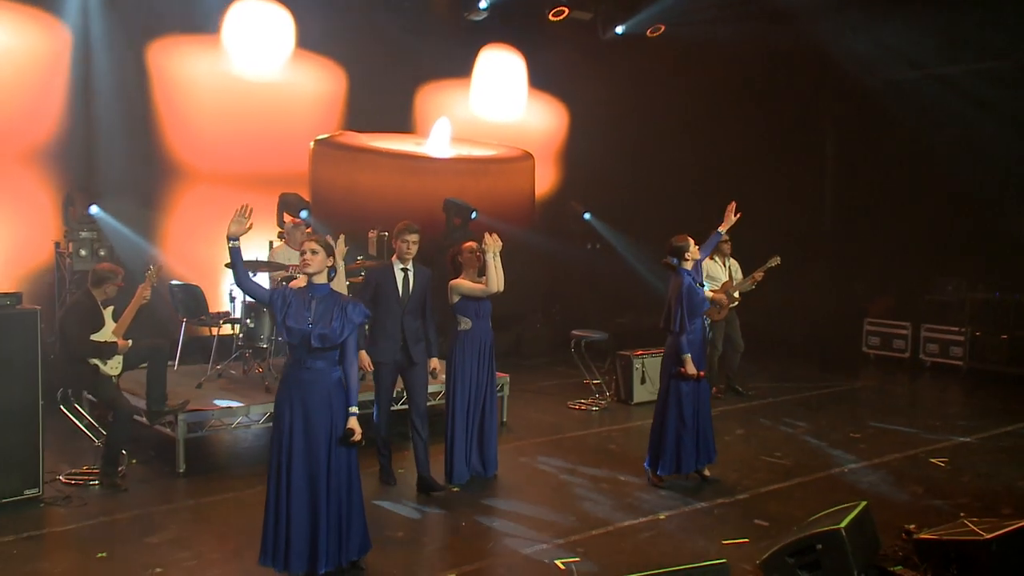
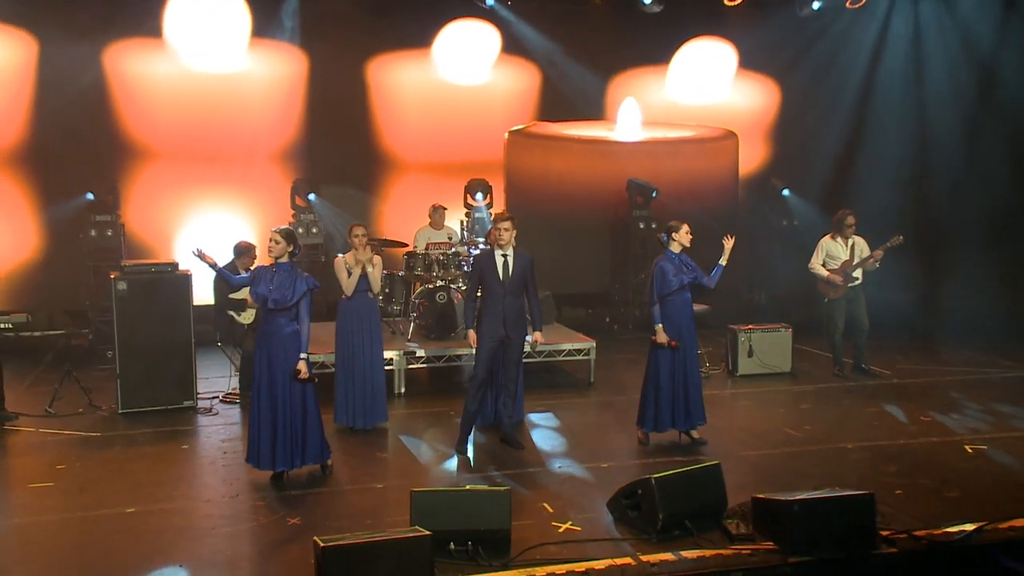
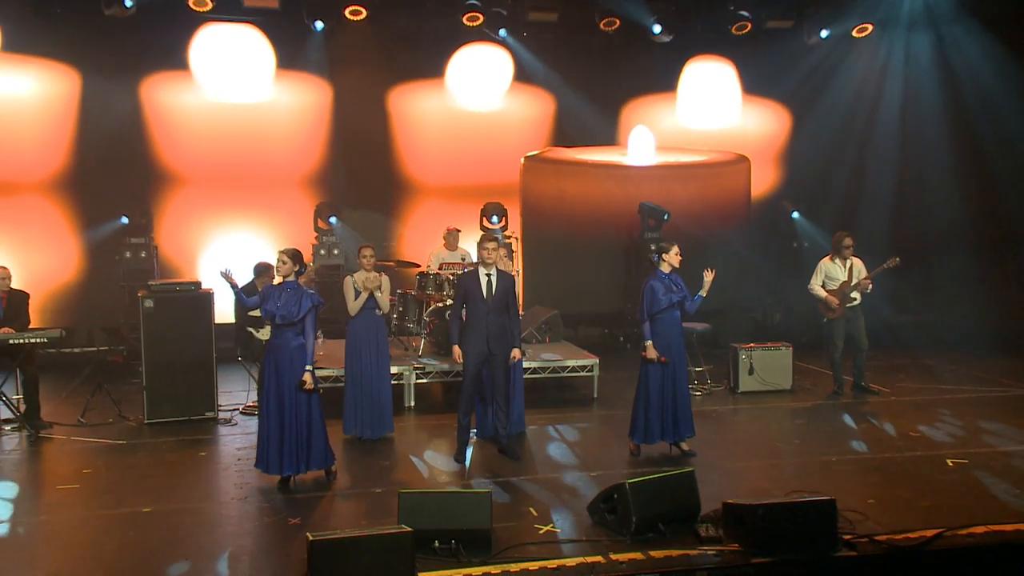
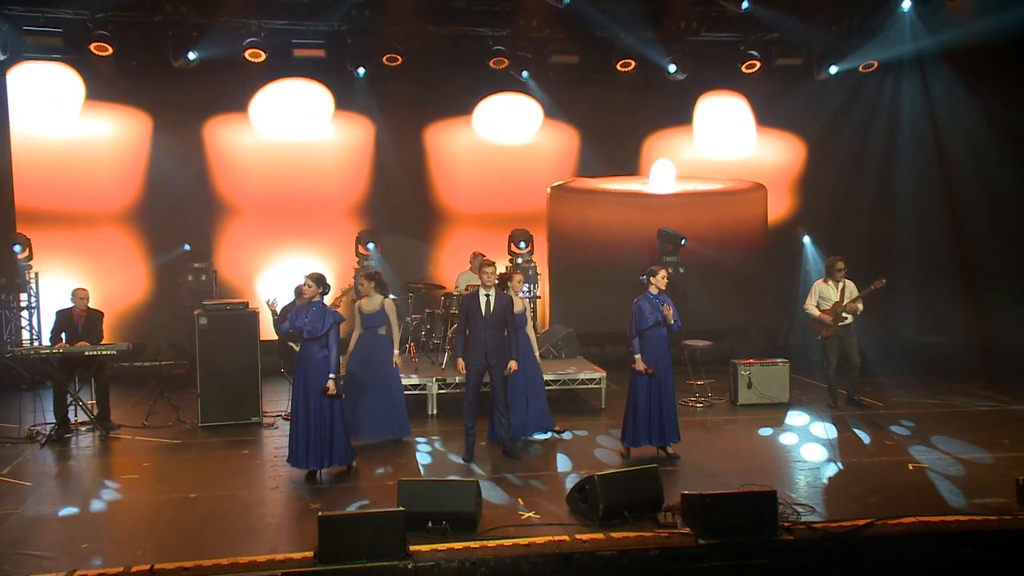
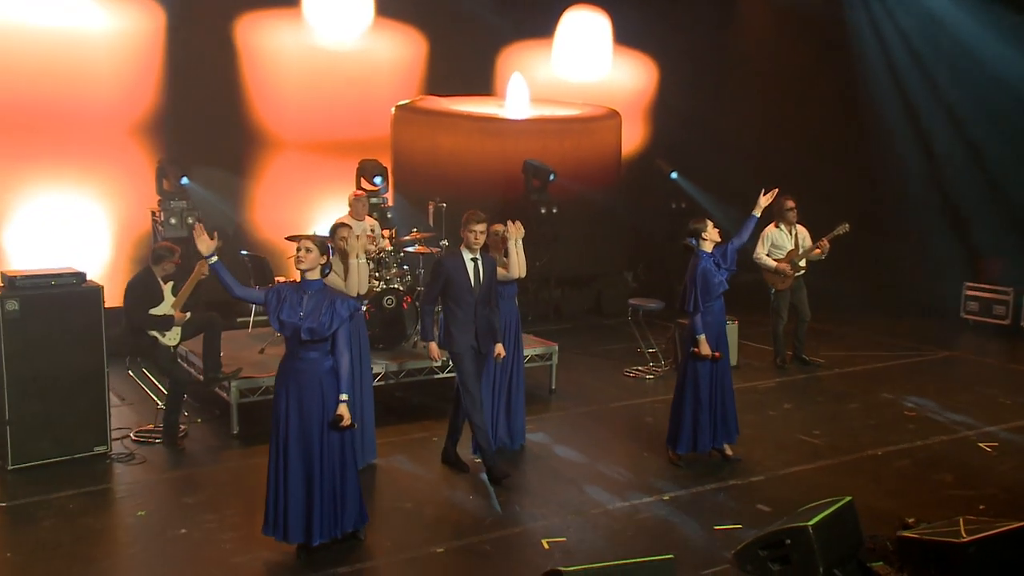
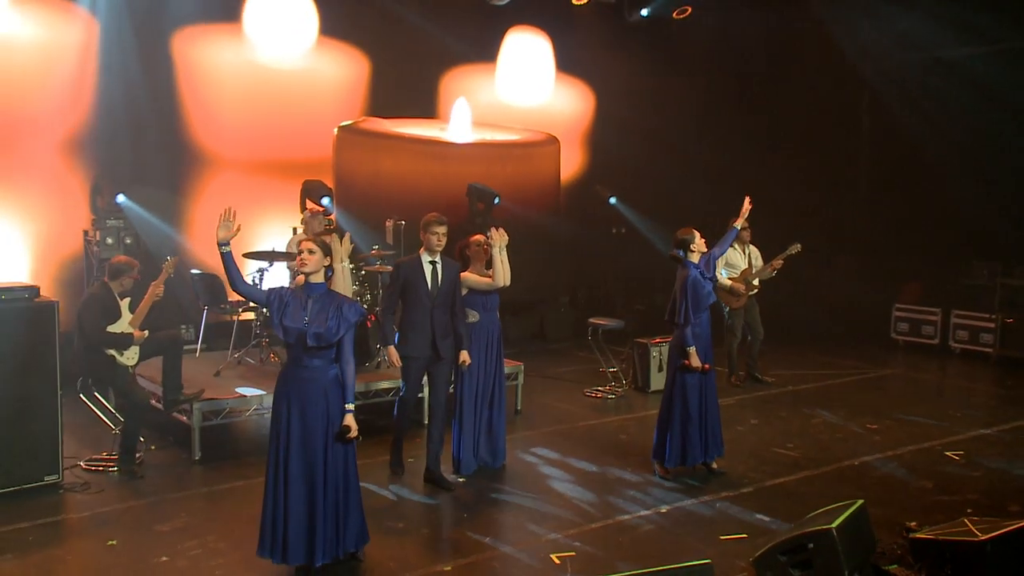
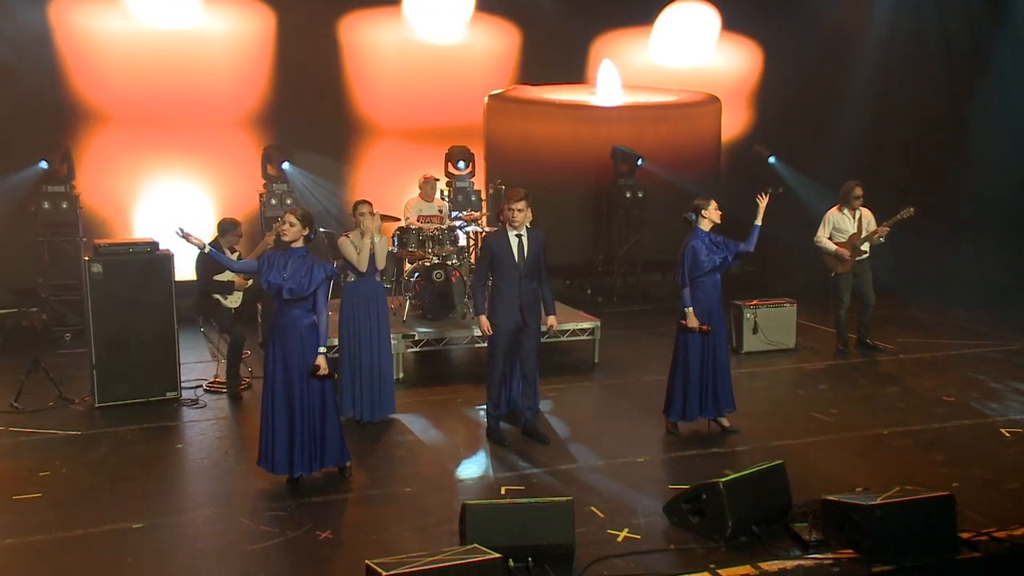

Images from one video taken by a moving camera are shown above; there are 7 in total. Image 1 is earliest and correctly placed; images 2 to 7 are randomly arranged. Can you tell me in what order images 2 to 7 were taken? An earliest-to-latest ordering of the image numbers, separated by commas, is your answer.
6, 5, 7, 2, 3, 4
